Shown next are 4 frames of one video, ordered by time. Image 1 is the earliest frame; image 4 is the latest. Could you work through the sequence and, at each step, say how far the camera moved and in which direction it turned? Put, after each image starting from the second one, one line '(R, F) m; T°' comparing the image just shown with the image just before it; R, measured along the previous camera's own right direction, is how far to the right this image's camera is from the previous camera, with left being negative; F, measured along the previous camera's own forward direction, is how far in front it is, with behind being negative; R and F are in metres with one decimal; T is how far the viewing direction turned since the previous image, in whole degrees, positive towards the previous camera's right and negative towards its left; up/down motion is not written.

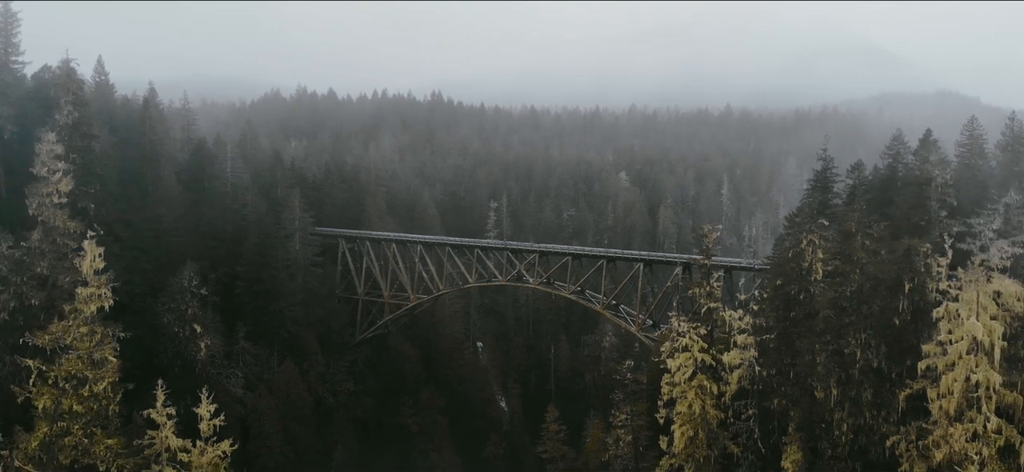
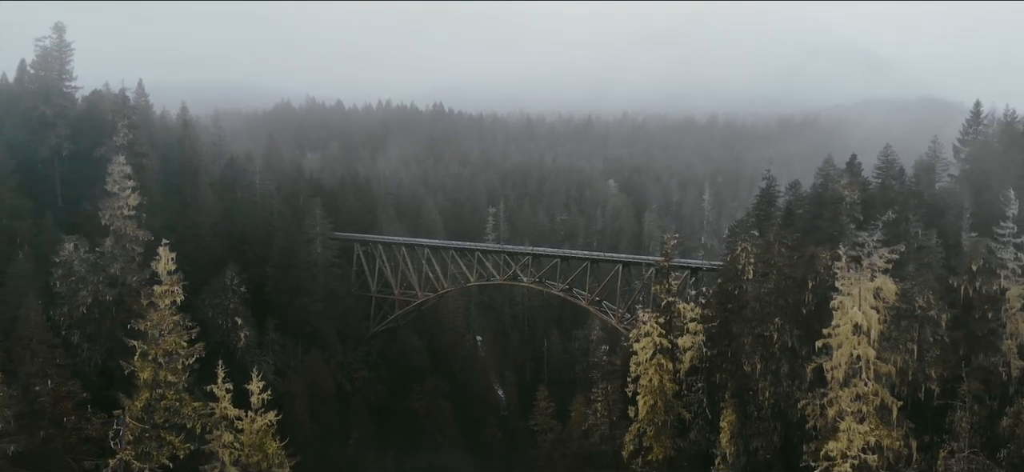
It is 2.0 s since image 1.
(+0.1, -4.8) m; 0°
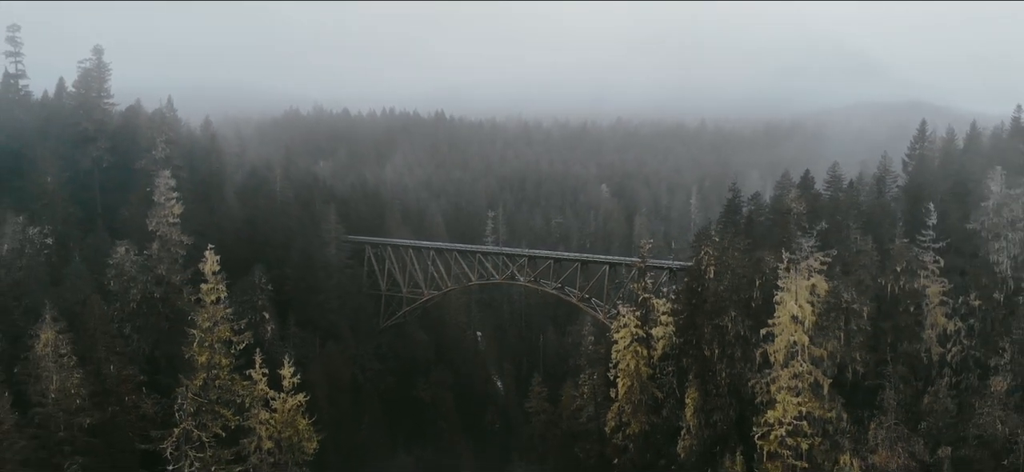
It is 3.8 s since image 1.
(0.0, -4.1) m; 0°
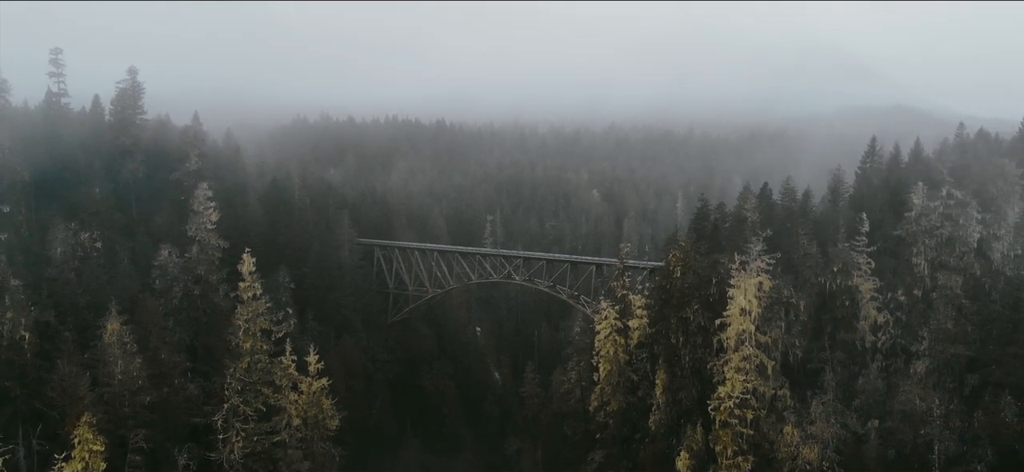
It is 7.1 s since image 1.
(+0.1, -4.7) m; 0°
